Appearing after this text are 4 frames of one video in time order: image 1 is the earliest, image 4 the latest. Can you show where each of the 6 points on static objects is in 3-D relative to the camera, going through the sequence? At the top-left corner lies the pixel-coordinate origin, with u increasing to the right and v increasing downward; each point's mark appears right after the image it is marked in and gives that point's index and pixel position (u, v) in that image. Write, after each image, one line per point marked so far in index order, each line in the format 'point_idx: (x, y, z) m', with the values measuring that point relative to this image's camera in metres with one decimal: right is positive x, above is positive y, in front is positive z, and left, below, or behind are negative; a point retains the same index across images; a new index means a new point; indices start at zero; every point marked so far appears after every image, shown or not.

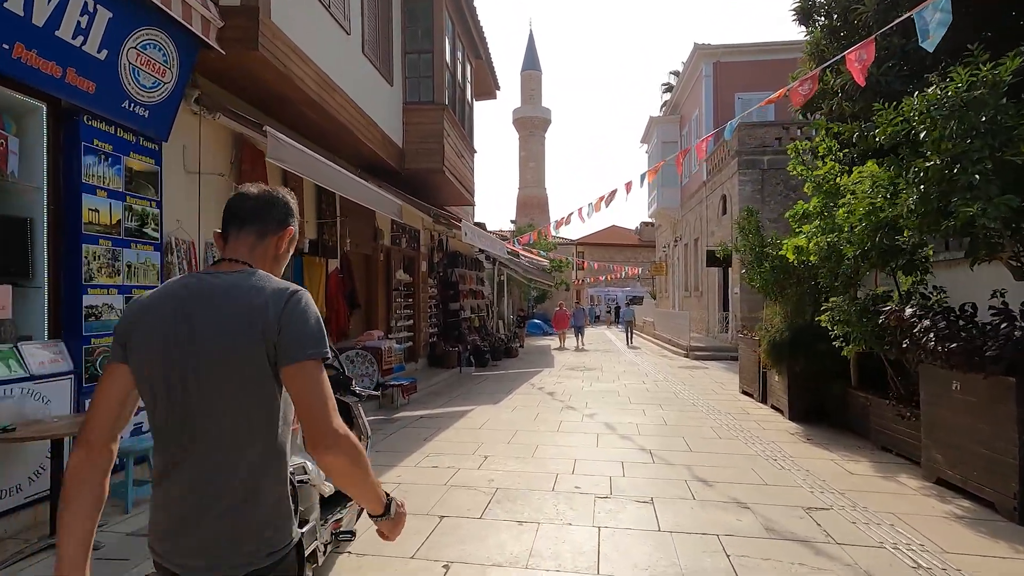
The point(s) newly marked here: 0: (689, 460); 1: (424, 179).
0: (+1.8, -1.8, +5.5) m
1: (-1.7, +2.1, +10.5) m
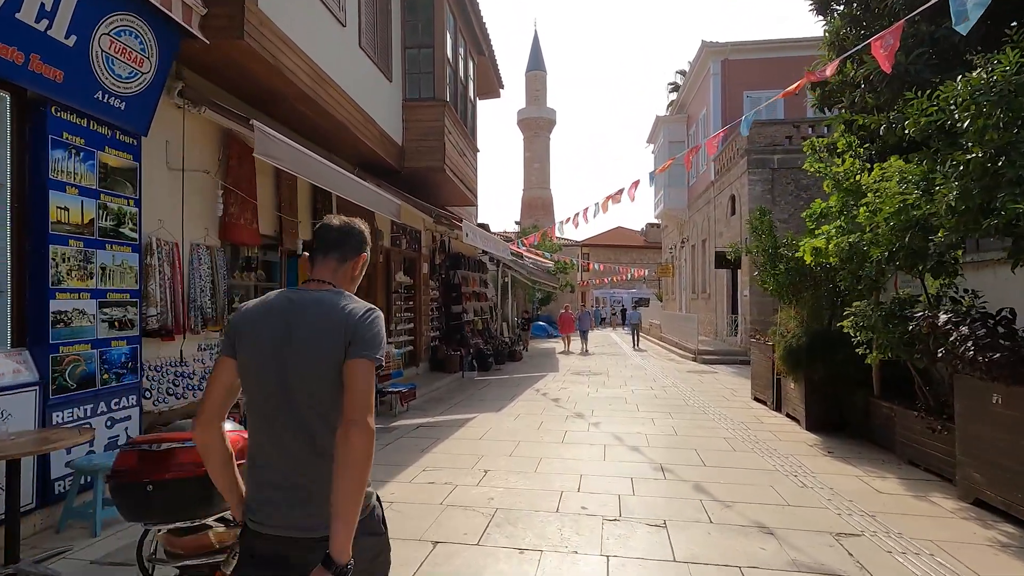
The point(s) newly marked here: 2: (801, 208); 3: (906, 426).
0: (+1.8, -1.8, +5.1) m
1: (-1.7, +2.1, +10.2) m
2: (+8.5, +2.3, +15.8) m
3: (+4.1, -1.4, +5.6) m
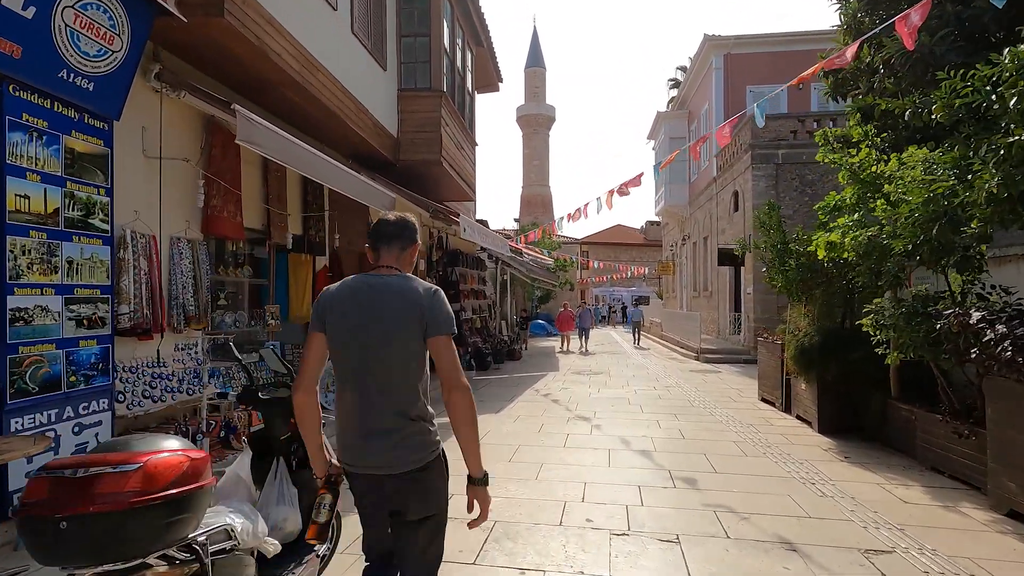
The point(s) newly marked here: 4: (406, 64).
0: (+1.8, -1.8, +4.8) m
1: (-1.7, +2.1, +9.8) m
2: (+8.5, +2.4, +15.5) m
3: (+4.1, -1.4, +5.3) m
4: (-1.9, +3.9, +9.4) m
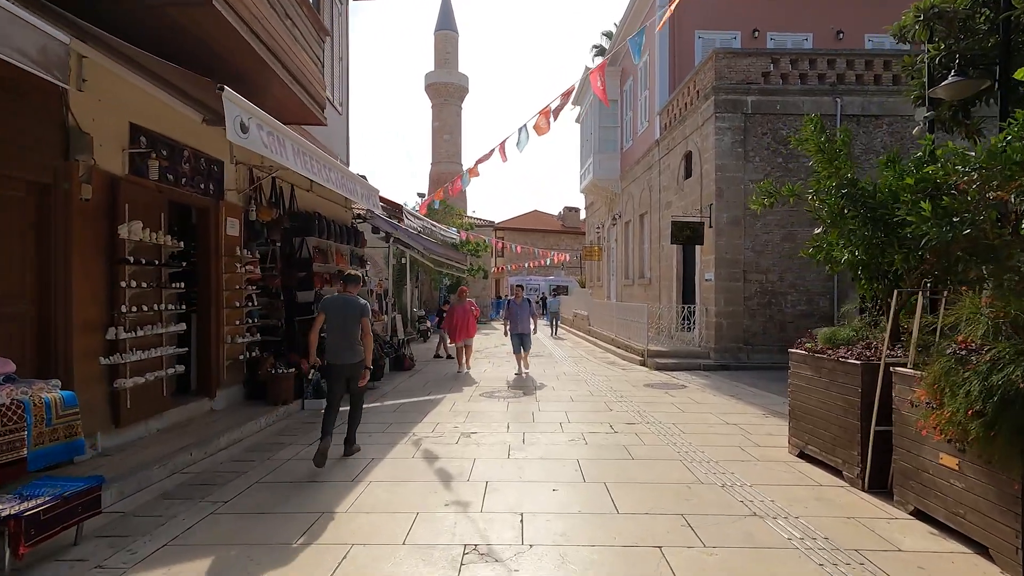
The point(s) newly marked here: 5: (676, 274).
0: (+1.2, -1.6, +0.7) m
1: (-3.1, +2.4, +5.0) m
2: (+6.1, +2.7, +12.2) m
3: (+3.3, -1.2, +1.5) m
4: (-3.2, +4.2, +4.6) m
5: (+4.4, +0.4, +14.4) m
